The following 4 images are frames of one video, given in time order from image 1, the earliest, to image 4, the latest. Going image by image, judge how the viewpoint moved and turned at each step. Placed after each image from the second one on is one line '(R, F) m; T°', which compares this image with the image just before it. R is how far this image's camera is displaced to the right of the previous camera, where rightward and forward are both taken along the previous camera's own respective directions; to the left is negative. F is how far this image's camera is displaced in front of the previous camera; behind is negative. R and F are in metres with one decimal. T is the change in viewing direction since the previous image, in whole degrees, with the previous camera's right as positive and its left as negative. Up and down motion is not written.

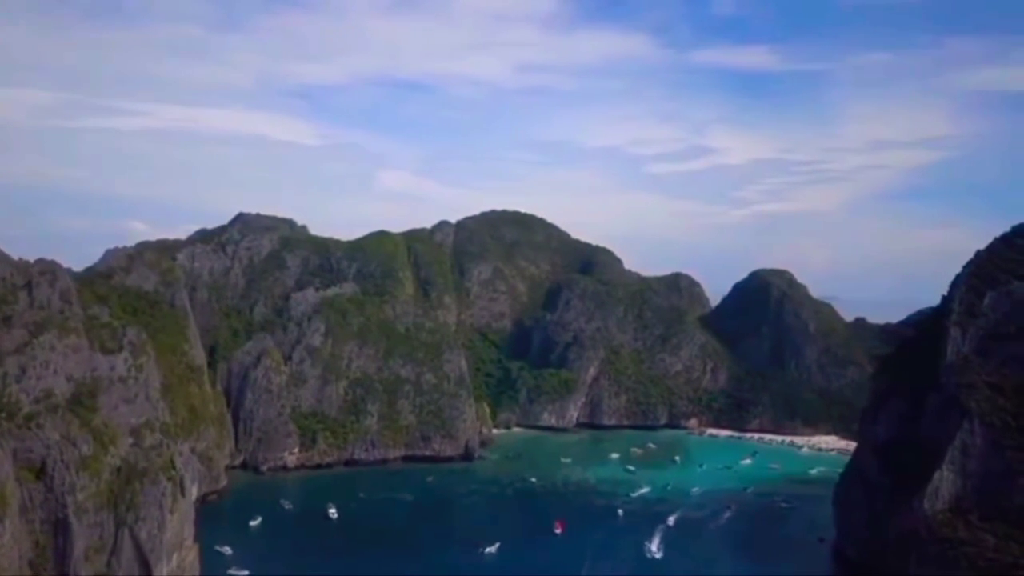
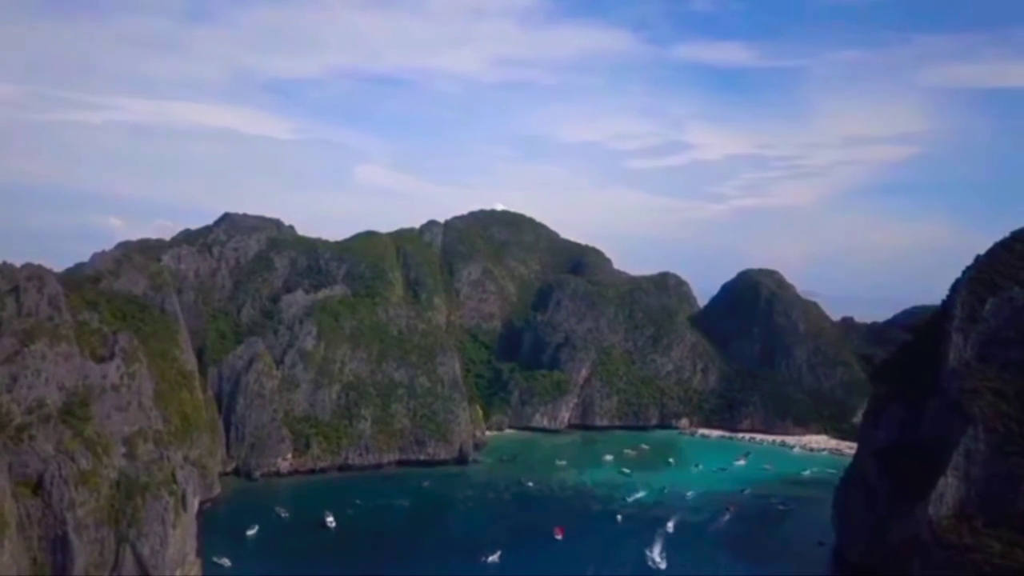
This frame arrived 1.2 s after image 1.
(-2.2, +0.6) m; +2°
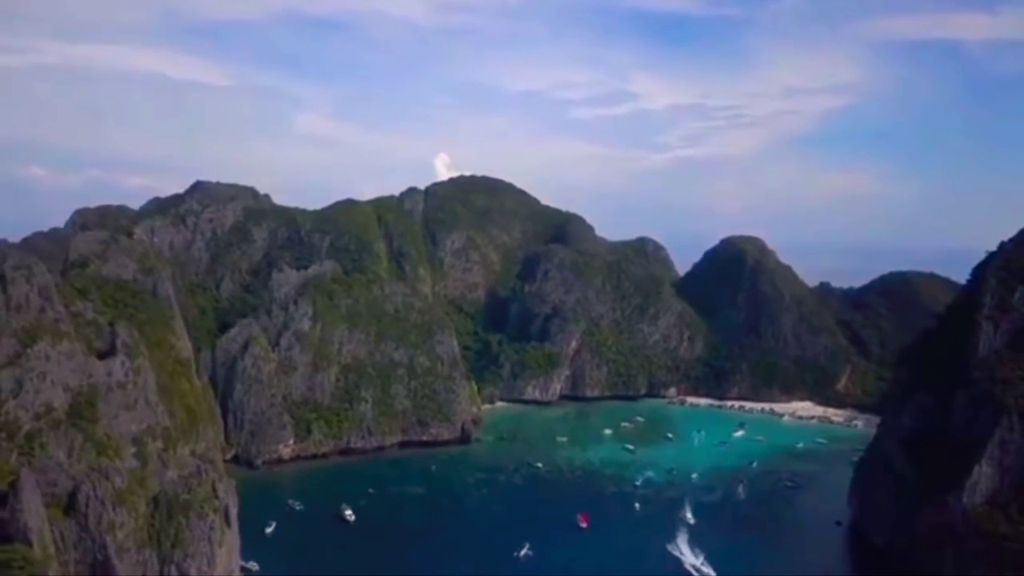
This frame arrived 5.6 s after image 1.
(-8.6, +2.1) m; +6°
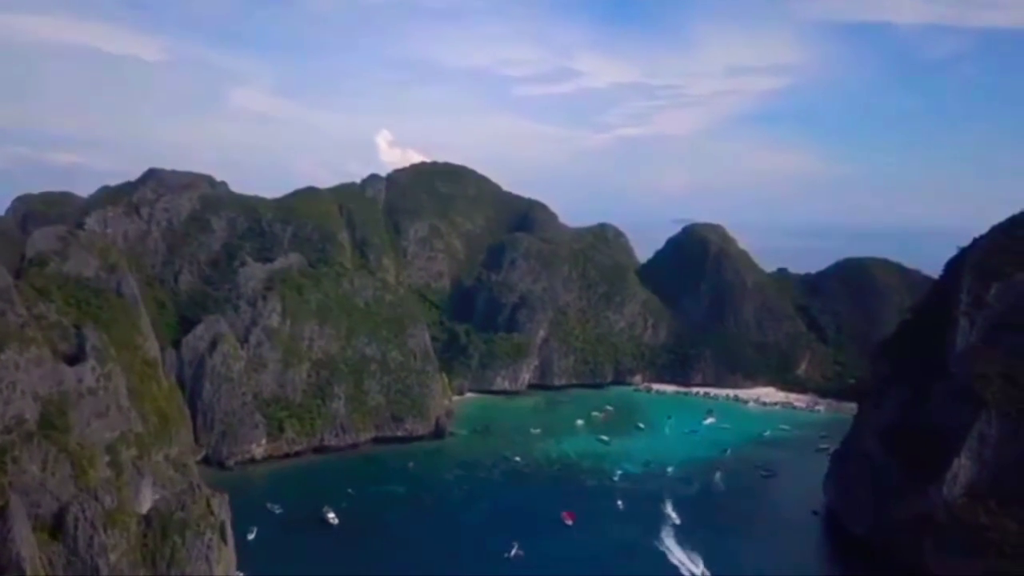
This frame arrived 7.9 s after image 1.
(-4.5, +1.3) m; +5°
